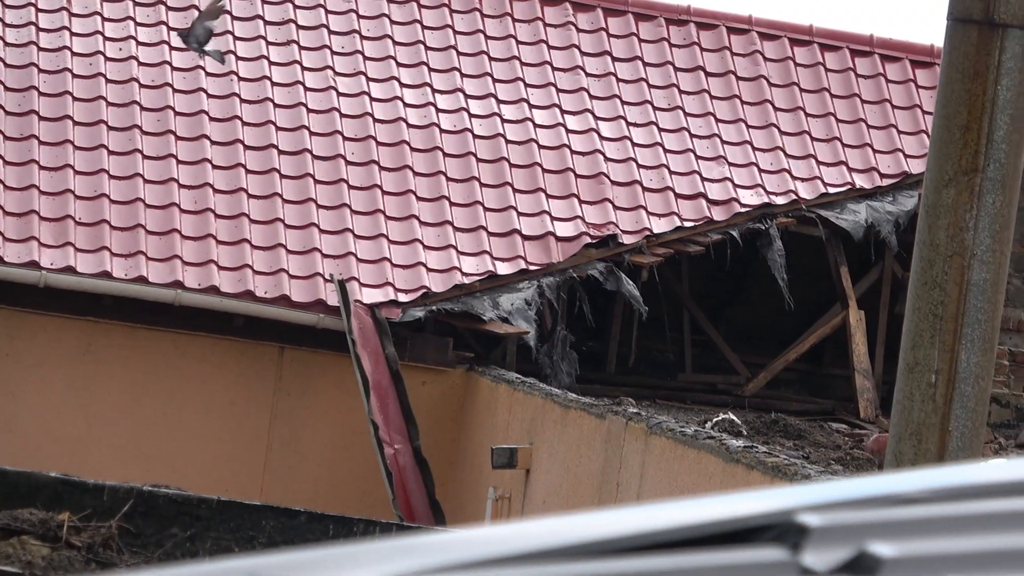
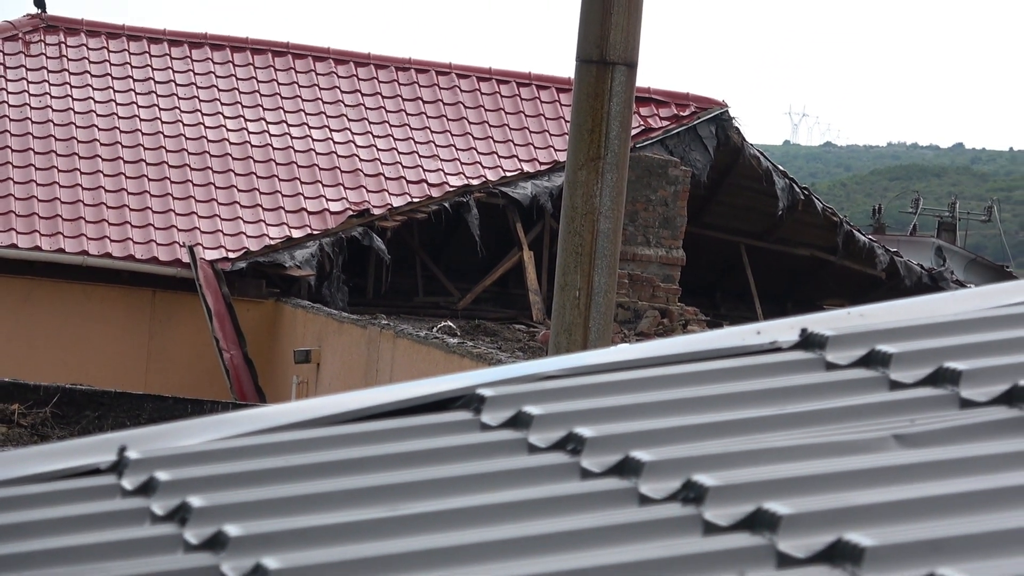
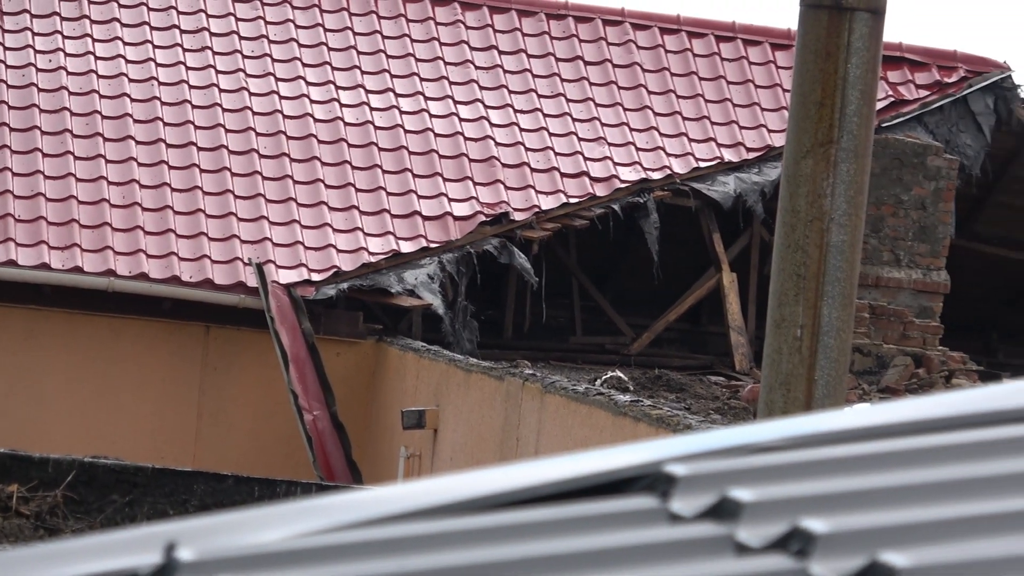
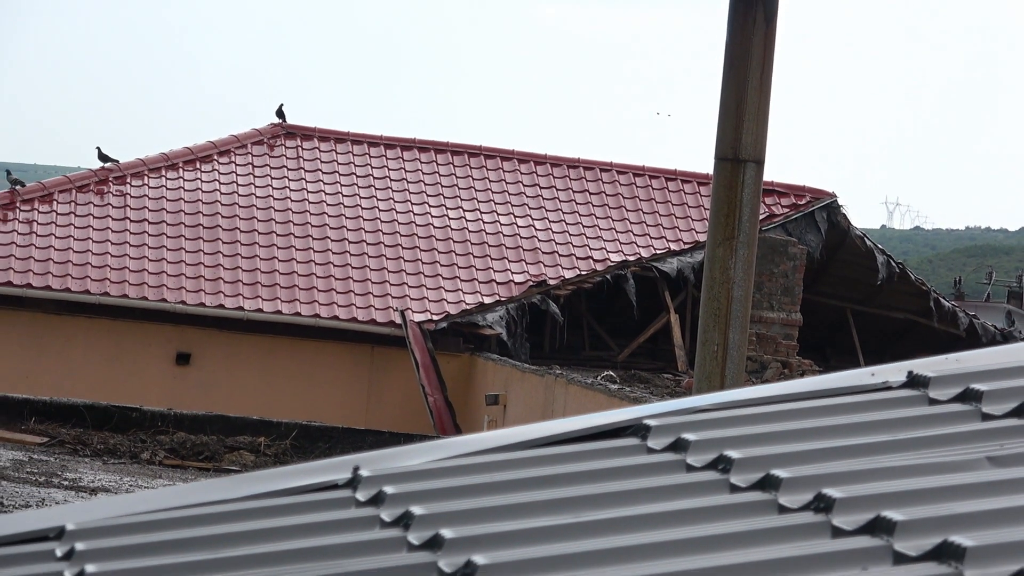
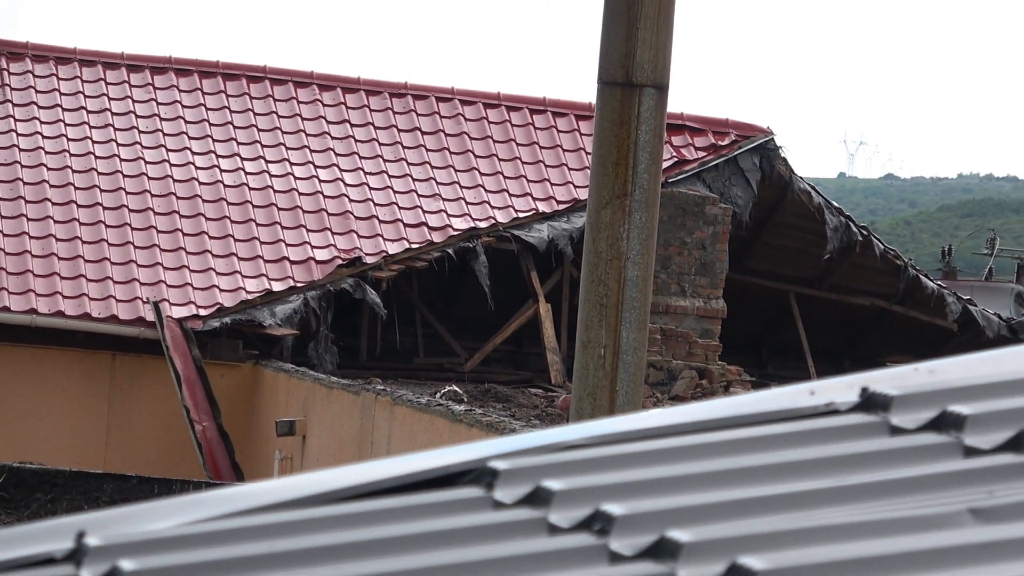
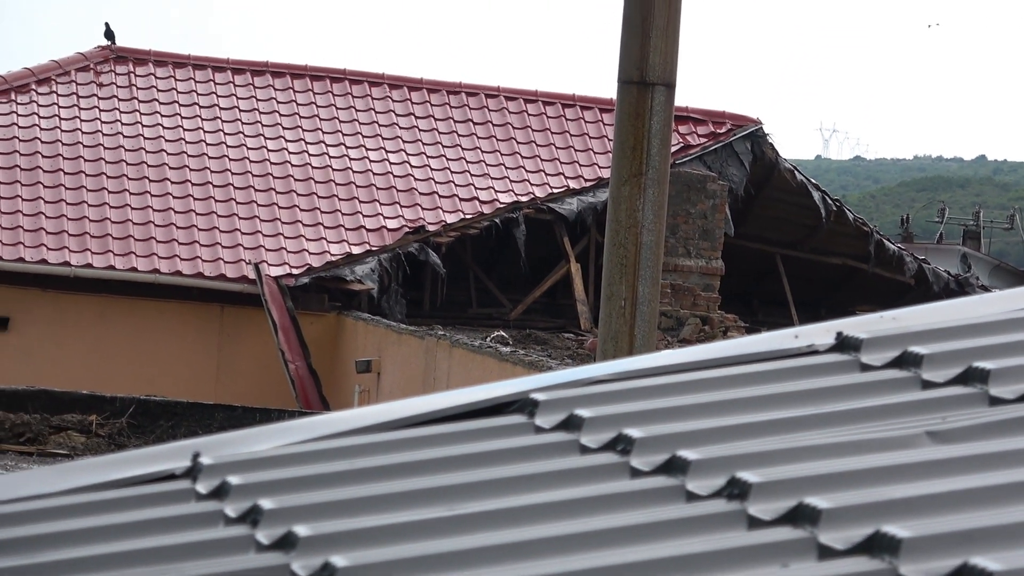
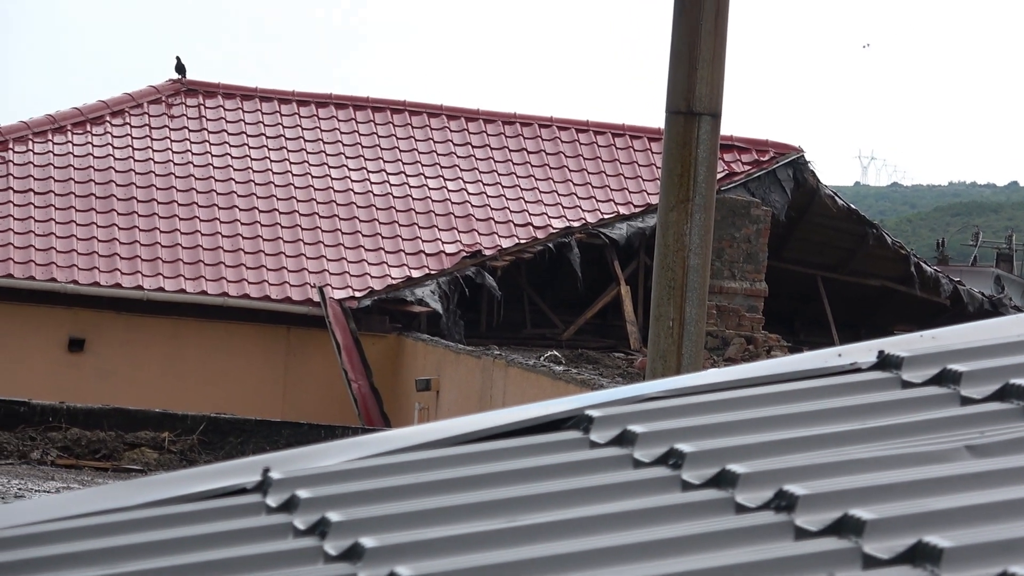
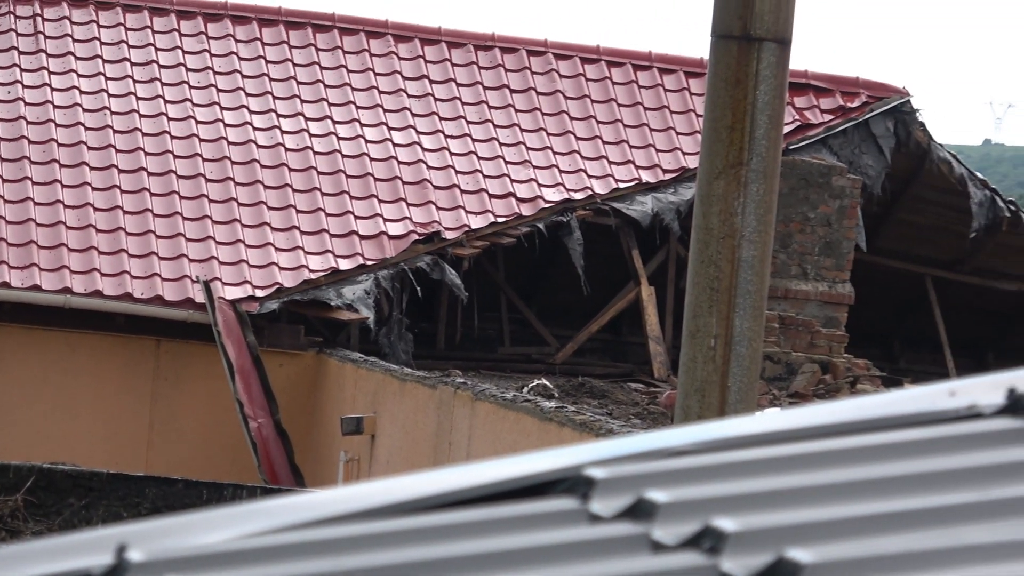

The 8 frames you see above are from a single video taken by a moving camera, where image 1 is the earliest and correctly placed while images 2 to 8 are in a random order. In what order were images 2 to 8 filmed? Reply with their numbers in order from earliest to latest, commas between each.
3, 8, 5, 2, 6, 7, 4
